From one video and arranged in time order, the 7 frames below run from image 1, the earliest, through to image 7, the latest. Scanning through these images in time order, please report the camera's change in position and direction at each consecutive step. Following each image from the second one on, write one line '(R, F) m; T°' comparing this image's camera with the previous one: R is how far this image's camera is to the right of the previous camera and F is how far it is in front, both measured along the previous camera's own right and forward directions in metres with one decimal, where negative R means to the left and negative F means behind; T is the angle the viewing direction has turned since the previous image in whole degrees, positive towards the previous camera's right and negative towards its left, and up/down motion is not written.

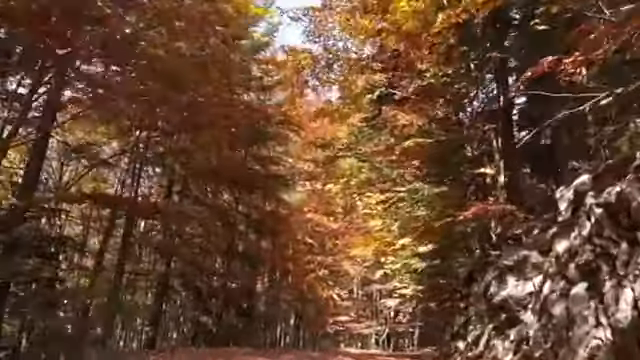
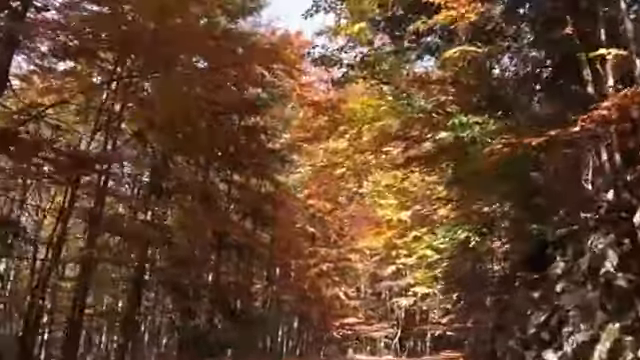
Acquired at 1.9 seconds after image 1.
(0.0, +2.4) m; 0°
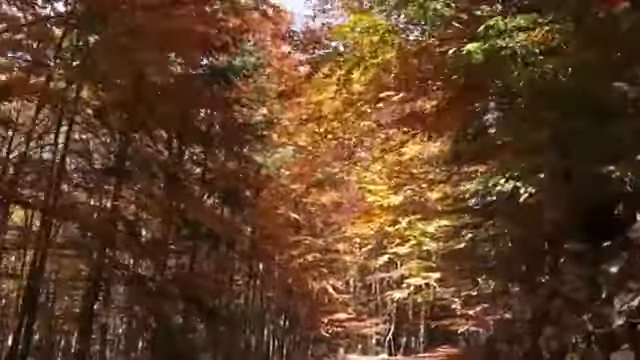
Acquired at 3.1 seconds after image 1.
(0.0, +1.5) m; +1°
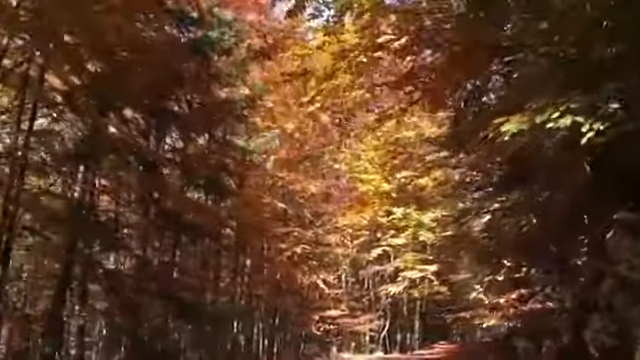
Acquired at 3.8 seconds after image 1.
(0.0, +0.9) m; 0°
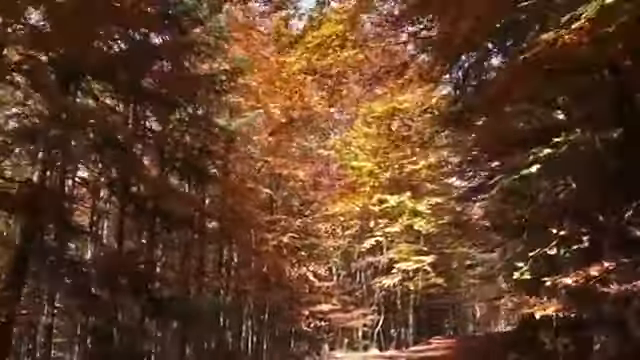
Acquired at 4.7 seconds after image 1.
(0.0, +0.9) m; 0°
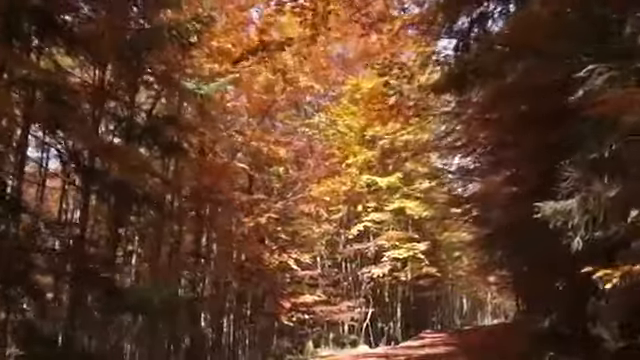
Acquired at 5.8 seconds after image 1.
(0.0, +1.2) m; +1°
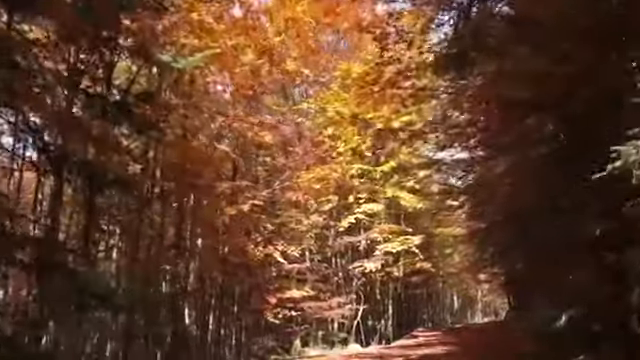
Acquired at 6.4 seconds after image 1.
(0.0, +0.7) m; 0°
